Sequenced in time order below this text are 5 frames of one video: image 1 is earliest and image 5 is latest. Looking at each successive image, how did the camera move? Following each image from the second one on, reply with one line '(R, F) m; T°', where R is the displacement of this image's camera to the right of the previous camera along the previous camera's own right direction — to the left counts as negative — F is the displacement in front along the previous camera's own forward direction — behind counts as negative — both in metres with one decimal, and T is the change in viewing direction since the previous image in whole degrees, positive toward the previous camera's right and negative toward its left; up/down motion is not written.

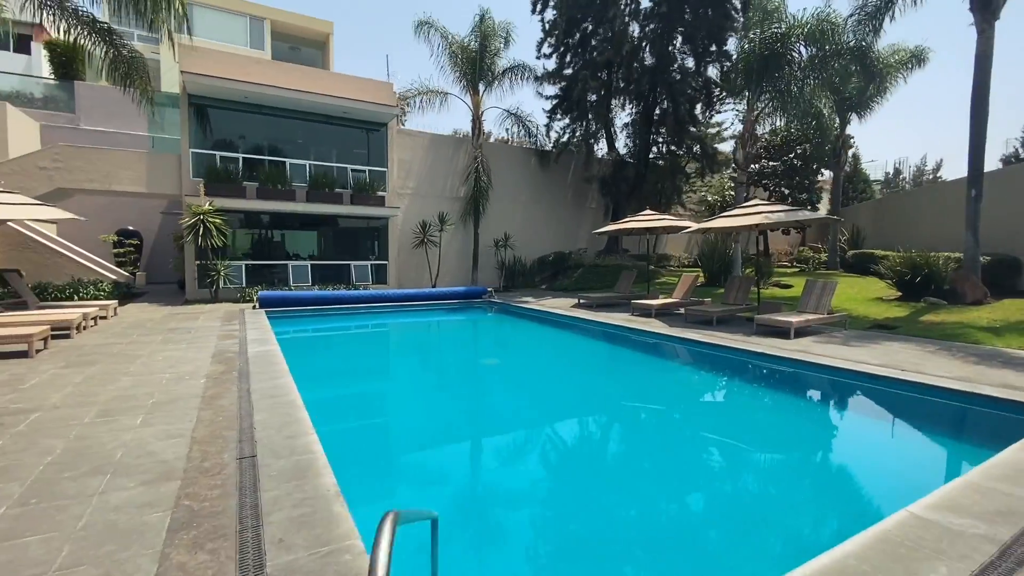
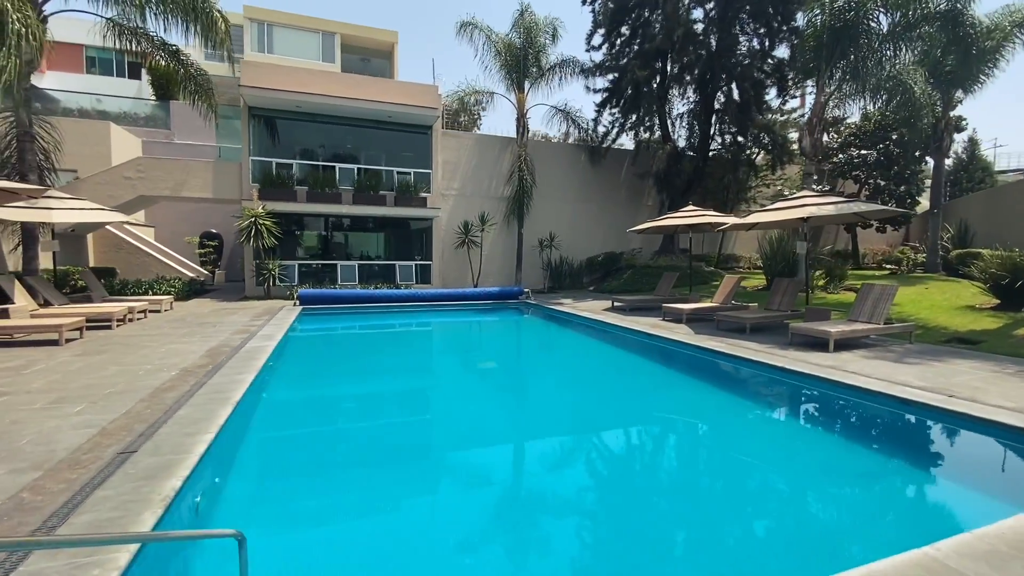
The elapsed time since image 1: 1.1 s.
(+1.6, +0.6) m; -10°
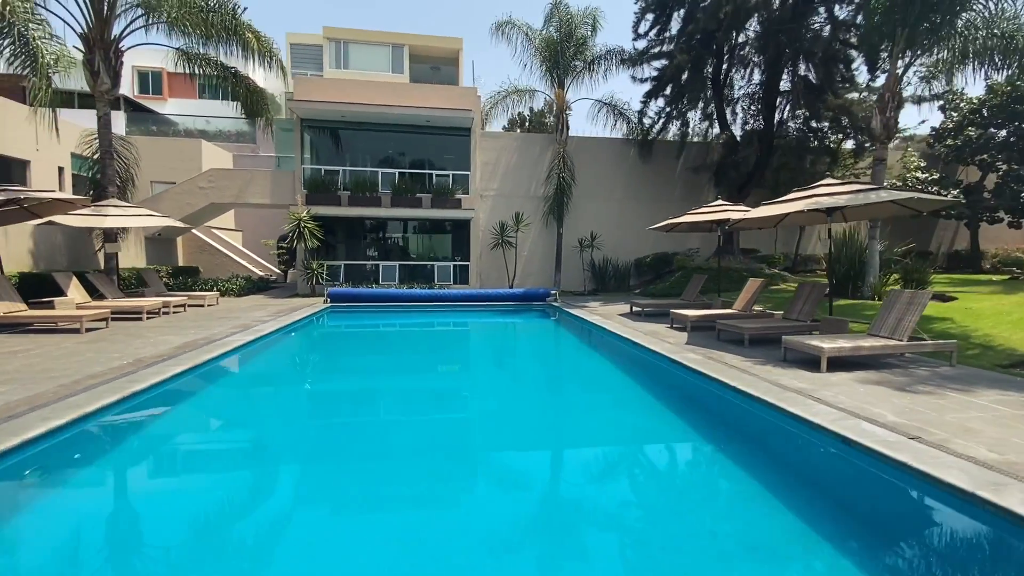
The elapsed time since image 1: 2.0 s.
(+2.5, +0.7) m; -12°
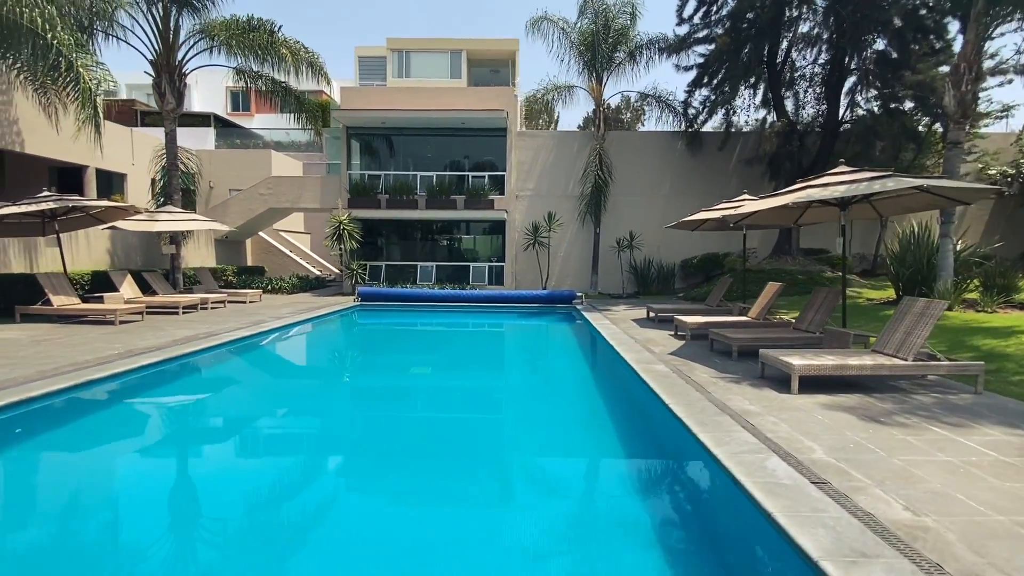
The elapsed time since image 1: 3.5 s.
(+2.0, +0.5) m; -10°
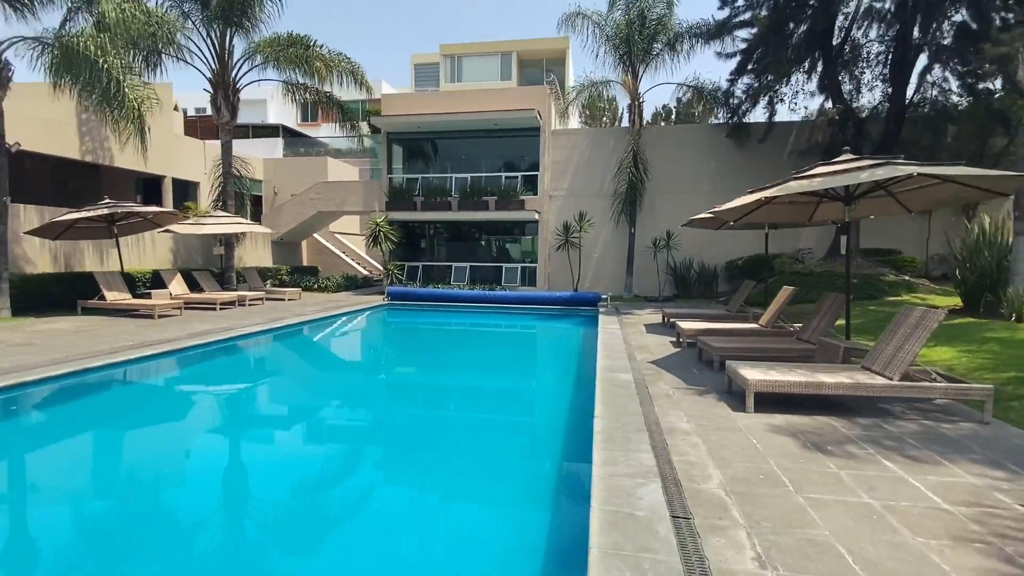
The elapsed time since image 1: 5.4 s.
(+1.6, +0.3) m; -9°
